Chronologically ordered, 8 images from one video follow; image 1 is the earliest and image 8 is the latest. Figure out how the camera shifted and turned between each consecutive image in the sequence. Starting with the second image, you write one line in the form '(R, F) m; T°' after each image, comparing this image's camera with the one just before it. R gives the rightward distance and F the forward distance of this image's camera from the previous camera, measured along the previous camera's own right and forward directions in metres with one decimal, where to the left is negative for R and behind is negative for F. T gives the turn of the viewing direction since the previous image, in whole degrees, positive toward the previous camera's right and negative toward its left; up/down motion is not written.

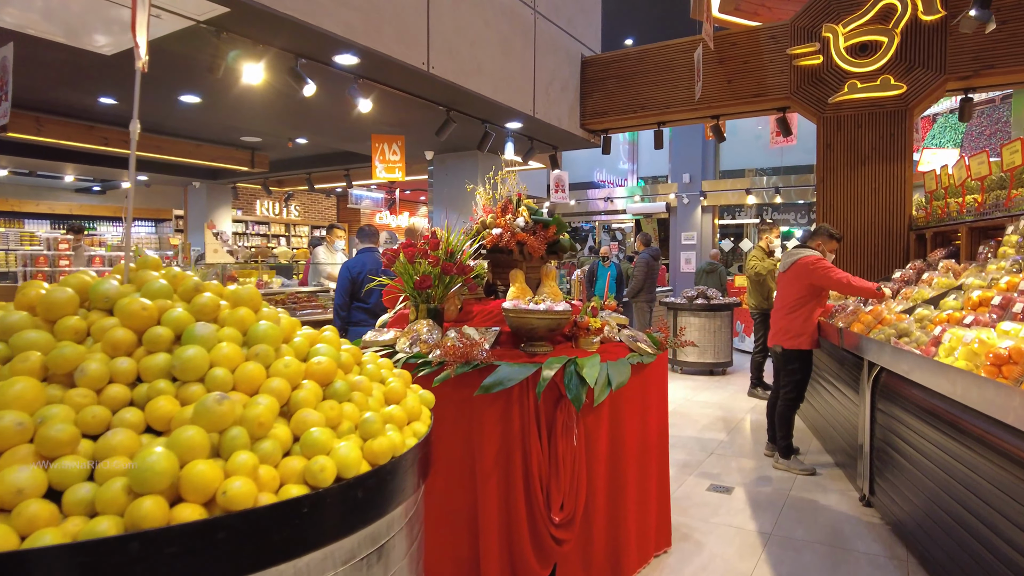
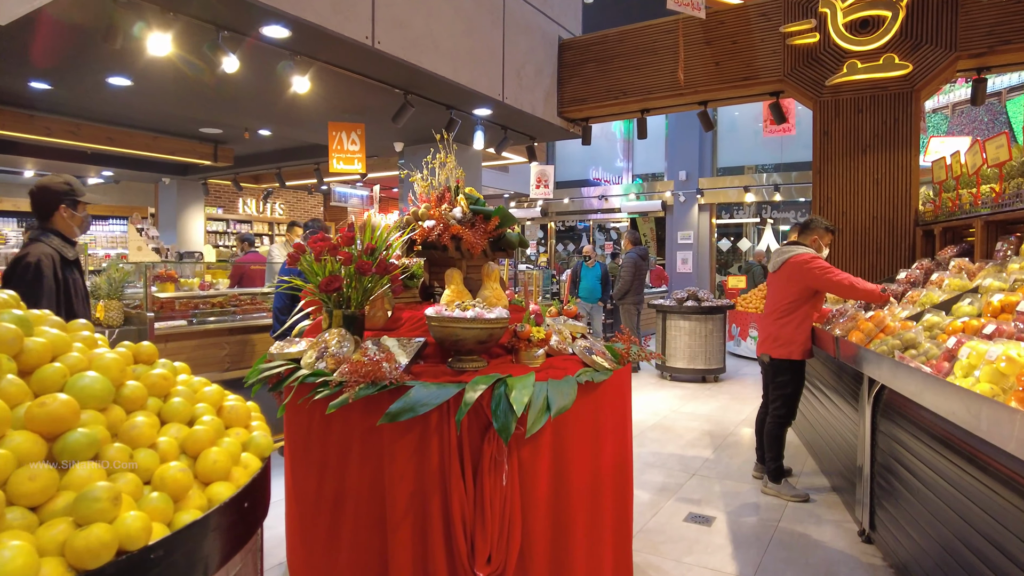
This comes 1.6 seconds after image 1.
(+0.3, +0.5) m; 0°
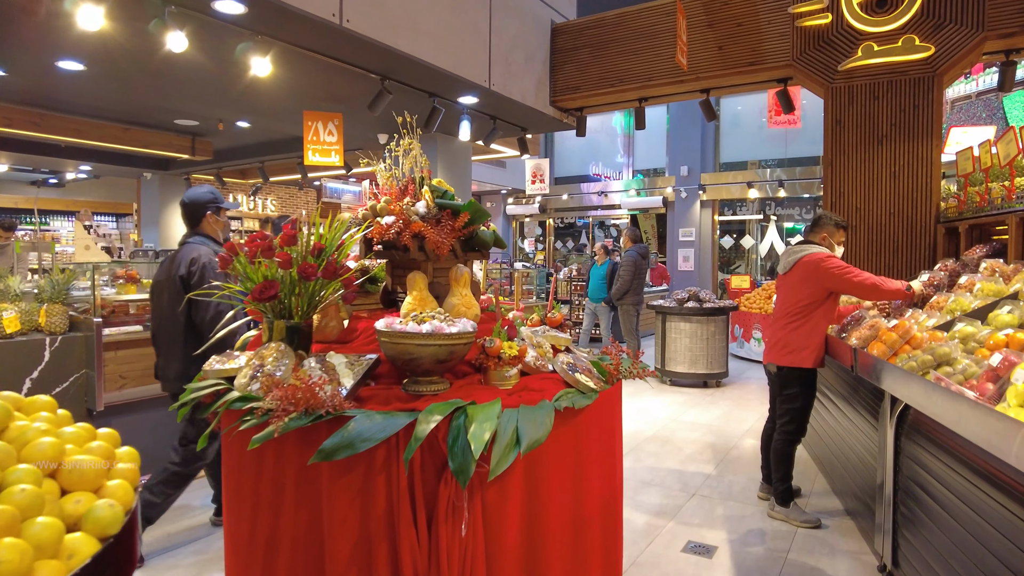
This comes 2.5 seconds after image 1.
(+0.1, +0.4) m; 0°
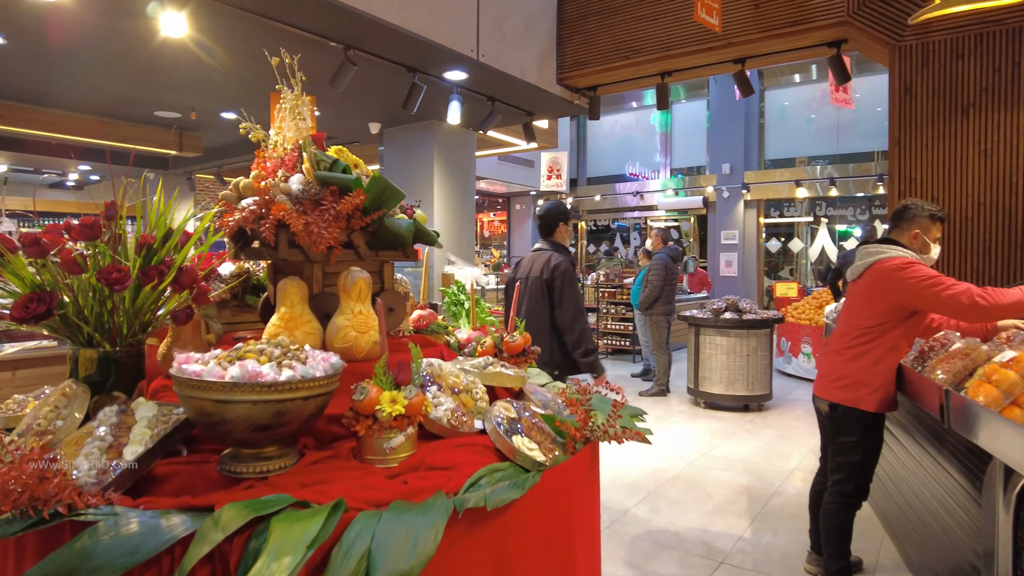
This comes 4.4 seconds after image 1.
(+0.3, +0.8) m; -4°
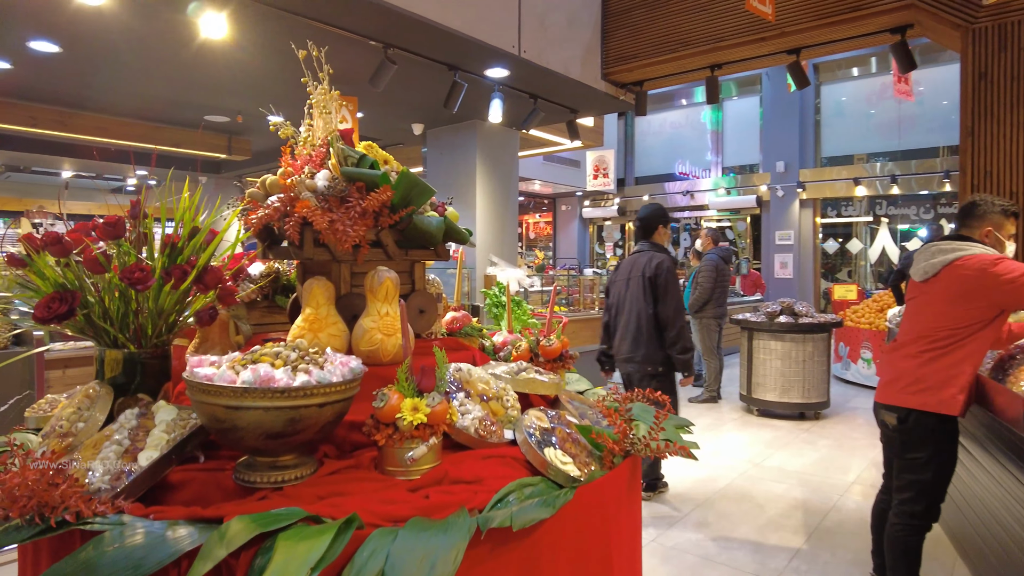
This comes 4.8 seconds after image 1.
(0.0, +0.1) m; -4°
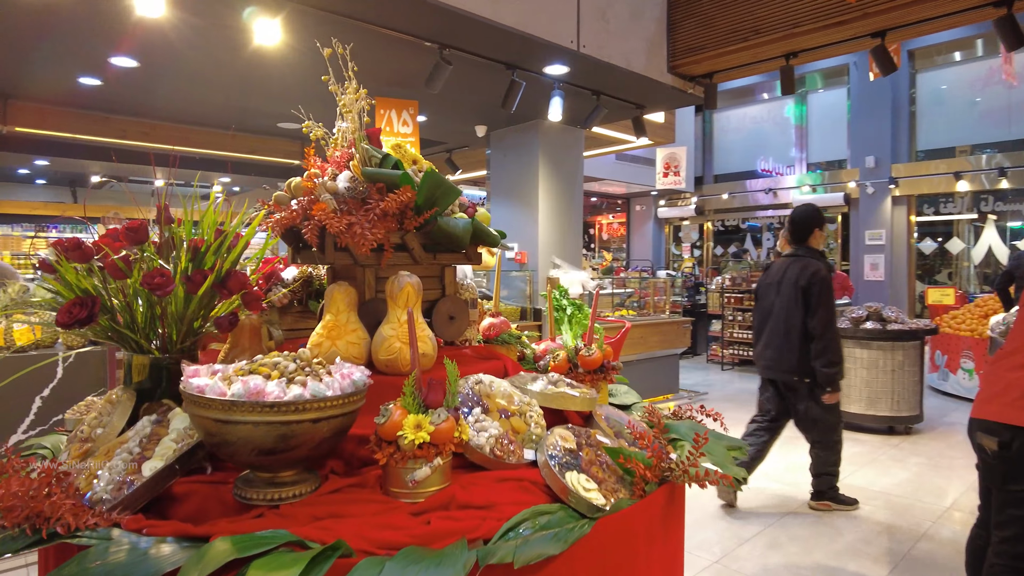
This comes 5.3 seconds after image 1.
(+0.1, +0.1) m; -7°
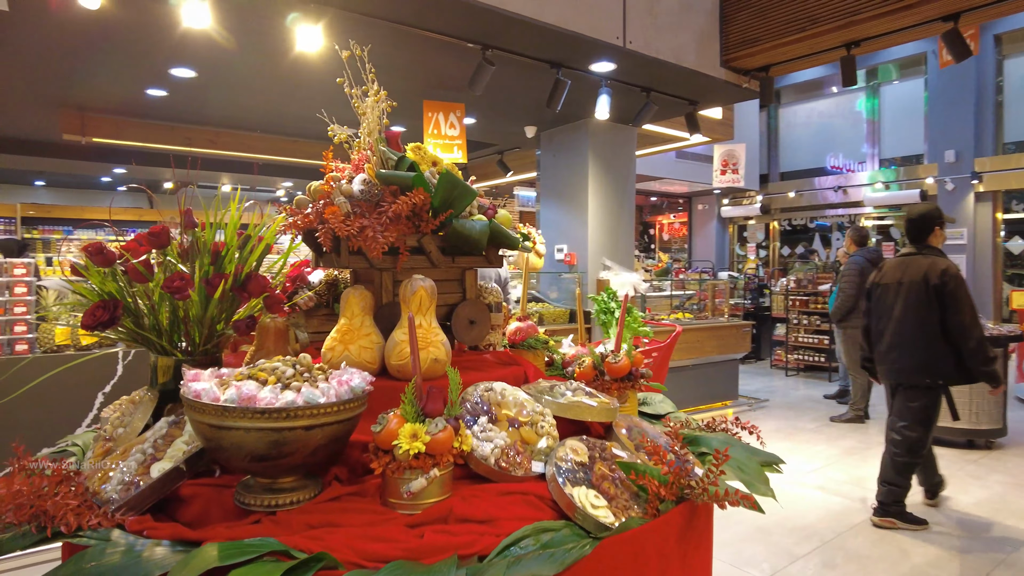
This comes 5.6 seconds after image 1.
(+0.1, +0.1) m; -5°
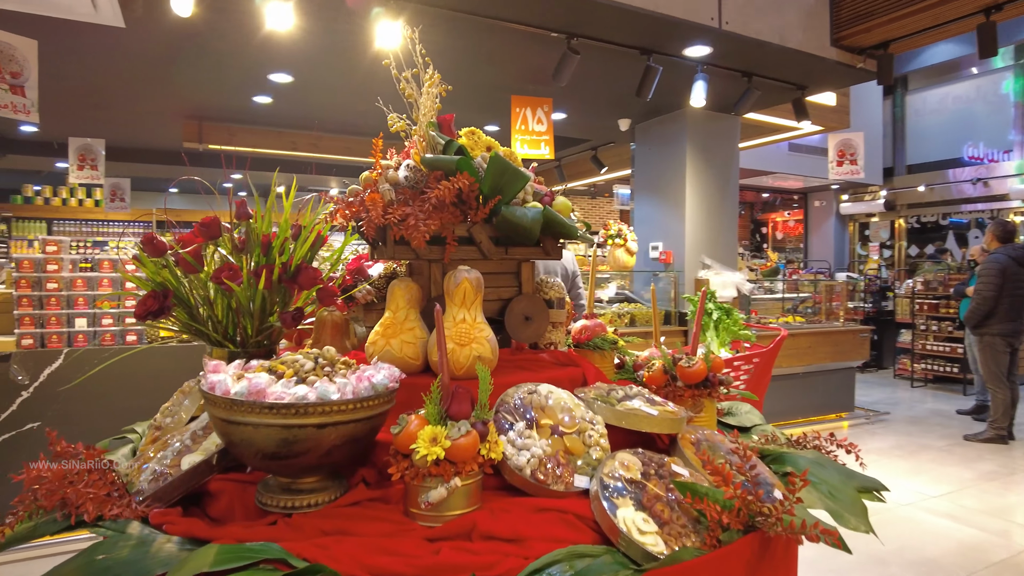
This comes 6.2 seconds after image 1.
(+0.1, +0.1) m; -9°
